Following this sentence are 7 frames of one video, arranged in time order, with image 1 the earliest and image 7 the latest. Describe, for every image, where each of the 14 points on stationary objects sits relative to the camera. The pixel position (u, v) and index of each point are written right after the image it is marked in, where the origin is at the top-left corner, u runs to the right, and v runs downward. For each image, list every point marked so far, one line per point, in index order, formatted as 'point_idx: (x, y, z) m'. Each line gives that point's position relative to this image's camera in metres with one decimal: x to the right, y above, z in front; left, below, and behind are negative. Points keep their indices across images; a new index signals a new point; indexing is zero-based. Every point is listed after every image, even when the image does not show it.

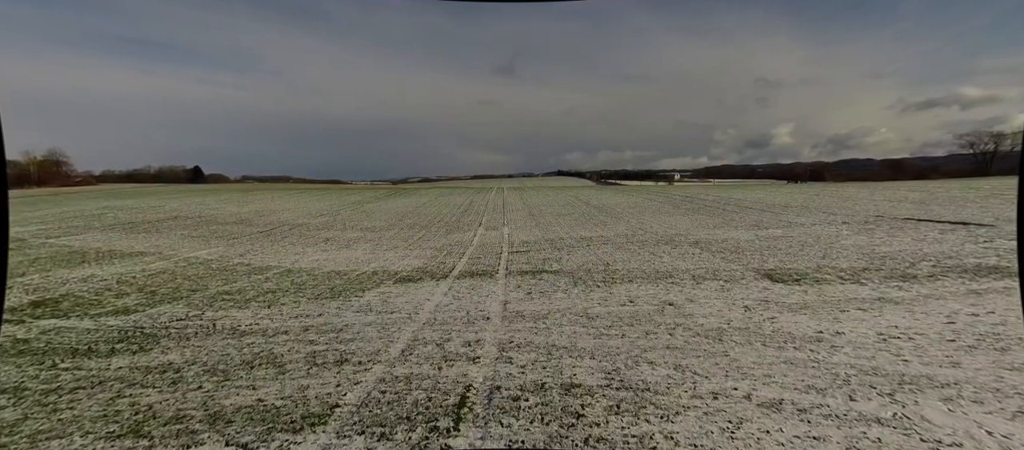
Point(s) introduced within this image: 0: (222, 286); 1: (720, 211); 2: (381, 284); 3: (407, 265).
0: (-4.3, -0.9, +5.9) m
1: (+6.5, +0.4, +12.3) m
2: (-1.9, -0.9, +5.7) m
3: (-2.0, -0.8, +7.5) m
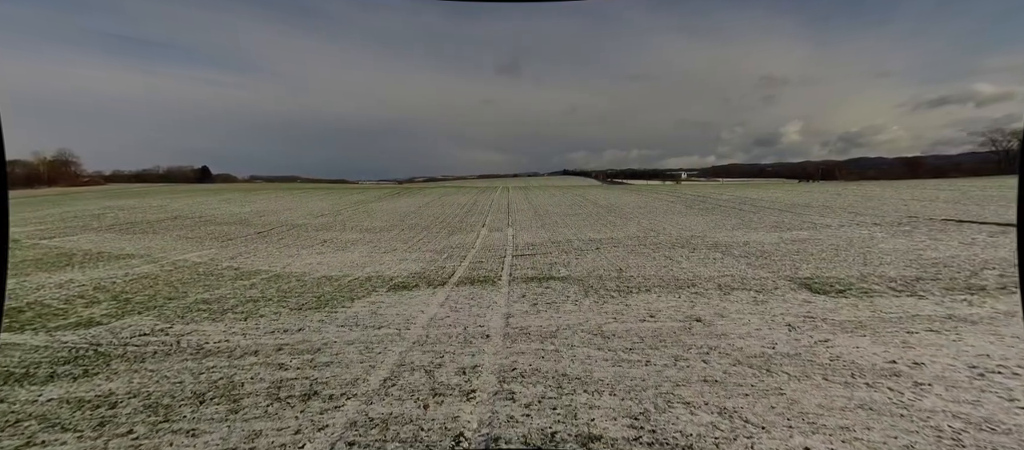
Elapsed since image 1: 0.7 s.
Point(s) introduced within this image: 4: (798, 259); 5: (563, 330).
0: (-4.3, -1.0, +5.4) m
1: (+6.6, +0.4, +11.7) m
2: (-1.9, -0.9, +5.3) m
3: (-1.9, -0.8, +7.0) m
4: (+4.0, -0.5, +5.5) m
5: (+0.5, -0.9, +3.5) m
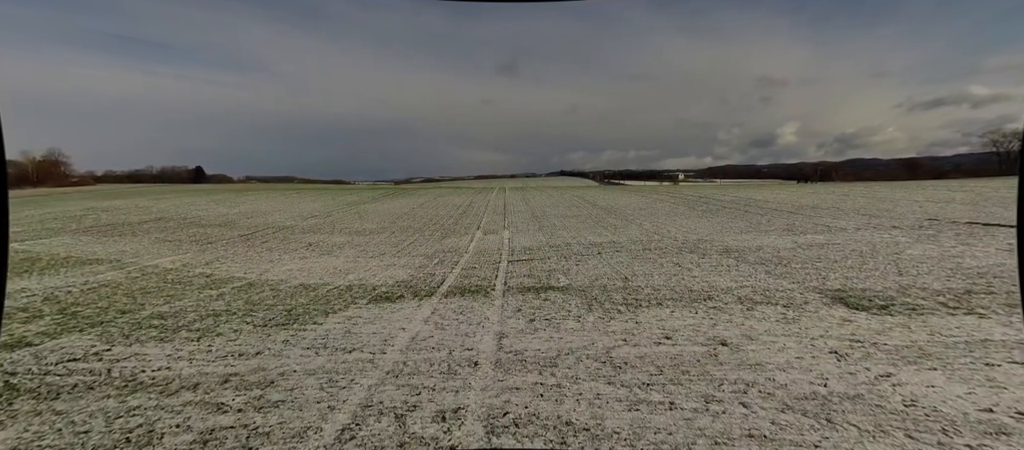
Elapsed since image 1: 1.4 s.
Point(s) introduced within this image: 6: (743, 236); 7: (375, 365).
0: (-4.3, -1.0, +4.8) m
1: (+6.5, +0.3, +11.2) m
2: (-1.9, -1.0, +4.7) m
3: (-2.0, -0.9, +6.4) m
4: (+3.9, -0.5, +5.0) m
5: (+0.4, -1.0, +2.9) m
6: (+4.6, -0.2, +7.9) m
7: (-1.0, -1.0, +2.9) m
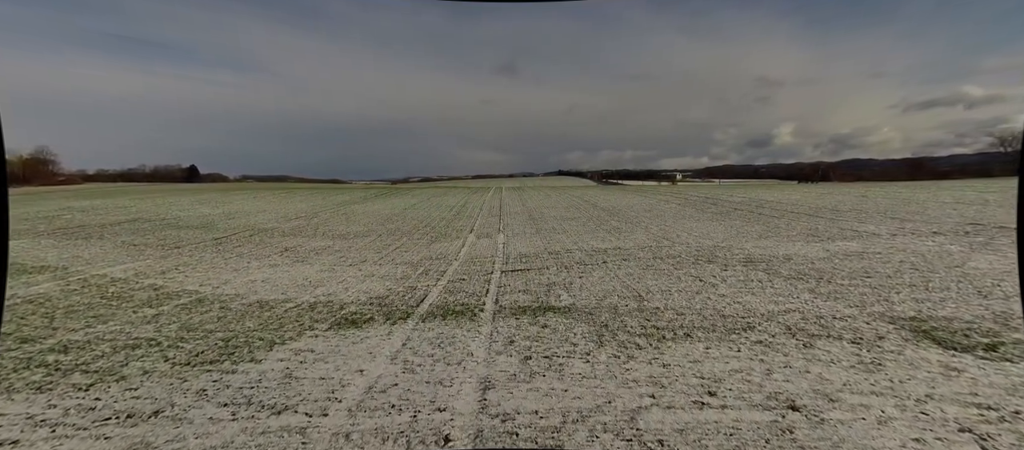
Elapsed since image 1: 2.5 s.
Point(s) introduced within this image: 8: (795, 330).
0: (-4.4, -1.1, +4.0) m
1: (+6.4, +0.2, +10.4) m
2: (-2.0, -1.0, +3.8) m
3: (-2.1, -0.9, +5.6) m
4: (+3.8, -0.6, +4.1) m
5: (+0.3, -1.1, +2.1) m
6: (+4.5, -0.3, +7.0) m
7: (-1.1, -1.1, +2.1) m
8: (+2.3, -0.8, +3.2) m
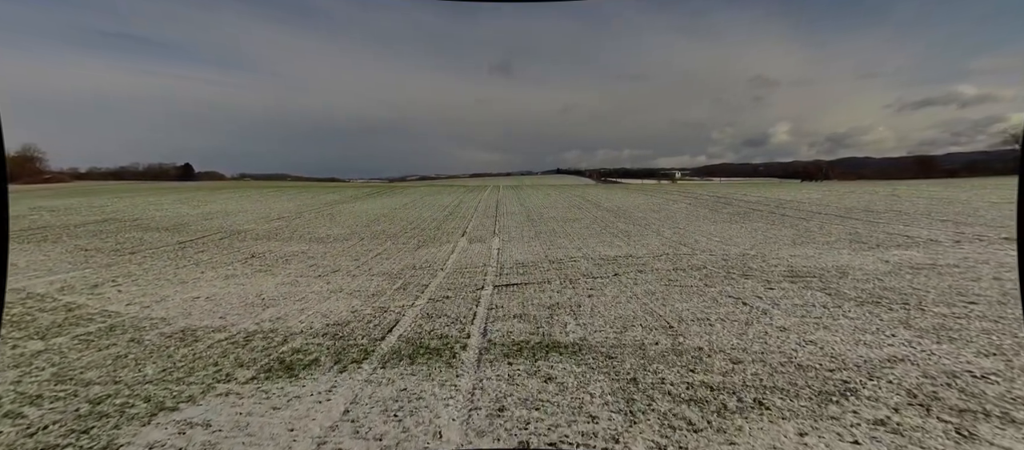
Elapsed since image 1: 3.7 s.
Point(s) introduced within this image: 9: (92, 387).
0: (-4.5, -1.2, +2.9) m
1: (+6.3, +0.2, +9.3) m
2: (-2.1, -1.1, +2.8) m
3: (-2.1, -1.0, +4.5) m
4: (+3.7, -0.7, +3.1) m
5: (+0.3, -1.2, +1.0) m
6: (+4.4, -0.4, +6.0) m
7: (-1.1, -1.2, +1.0) m
8: (+2.2, -0.9, +2.1) m
9: (-3.0, -1.1, +2.8) m
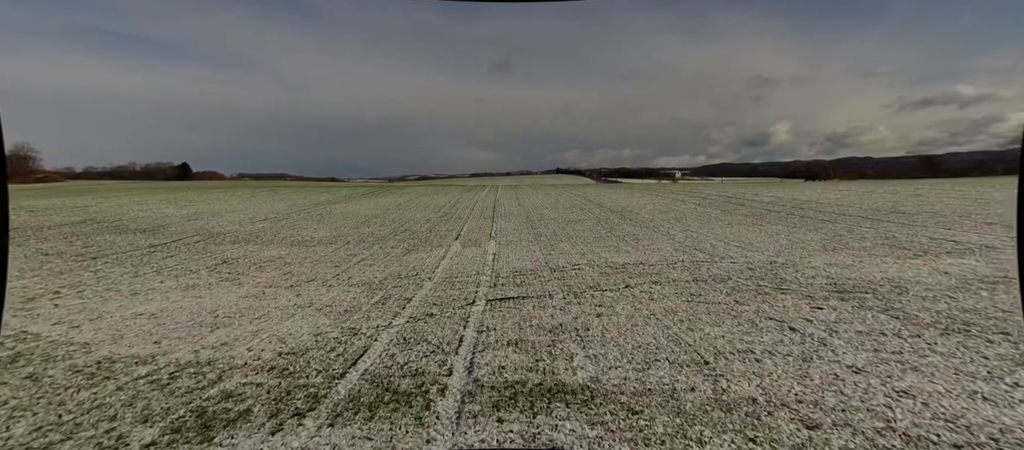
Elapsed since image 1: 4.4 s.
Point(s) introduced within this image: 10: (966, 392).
0: (-4.5, -1.2, +2.1) m
1: (+6.3, +0.1, +8.6) m
2: (-2.1, -1.2, +2.0) m
3: (-2.2, -1.1, +3.7) m
4: (+3.7, -0.8, +2.3) m
5: (+0.2, -1.2, +0.3) m
6: (+4.4, -0.5, +5.2) m
7: (-1.2, -1.3, +0.2) m
8: (+2.2, -1.0, +1.3) m
9: (-3.0, -1.2, +2.1) m
10: (+2.5, -0.9, +2.1) m
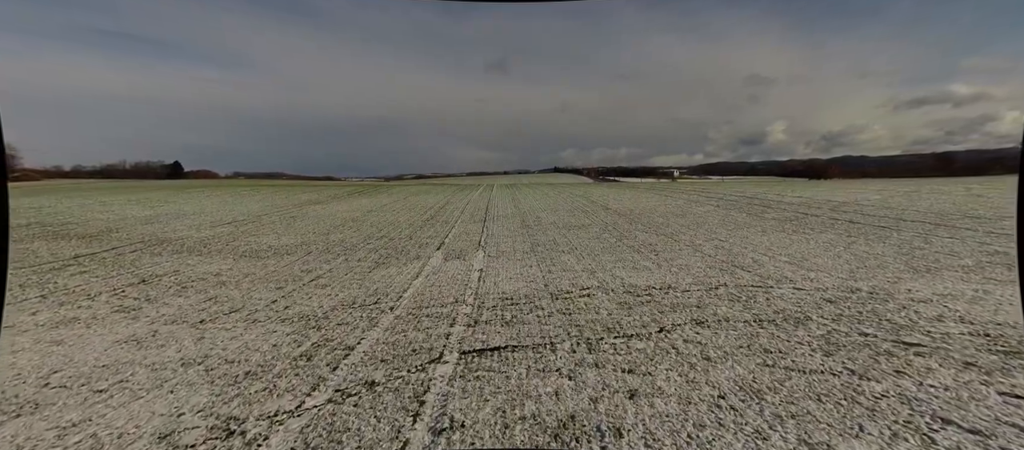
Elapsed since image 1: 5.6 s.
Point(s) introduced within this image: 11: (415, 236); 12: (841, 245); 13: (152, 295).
0: (-4.7, -1.4, +0.6) m
1: (+6.1, 0.0, +7.1) m
2: (-2.2, -1.3, +0.5) m
3: (-2.3, -1.2, +2.2) m
4: (+3.6, -0.9, +0.8) m
5: (+0.1, -1.4, -1.3) m
6: (+4.2, -0.6, +3.7) m
7: (-1.3, -1.4, -1.3) m
8: (+2.1, -1.1, -0.2) m
9: (-3.2, -1.4, +0.5) m
10: (+2.3, -1.1, +0.6) m
11: (-2.4, -0.2, +9.5) m
12: (+5.0, -0.3, +6.0) m
13: (-5.0, -0.9, +5.5) m
